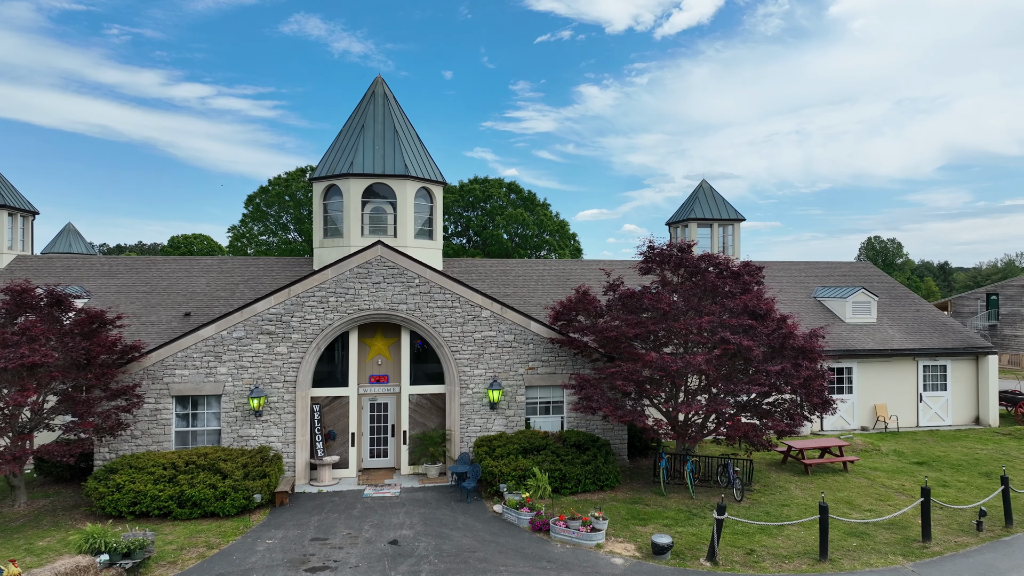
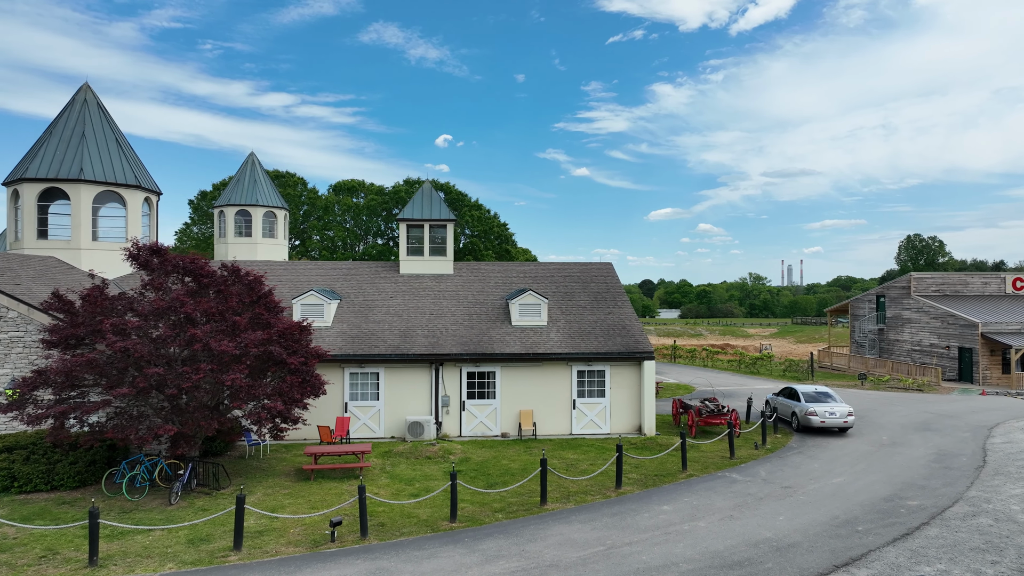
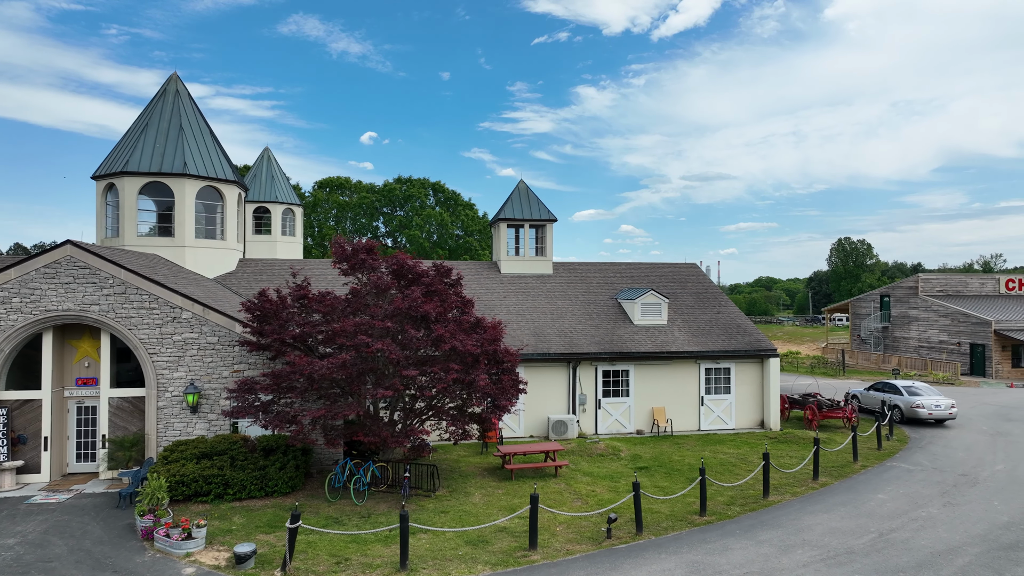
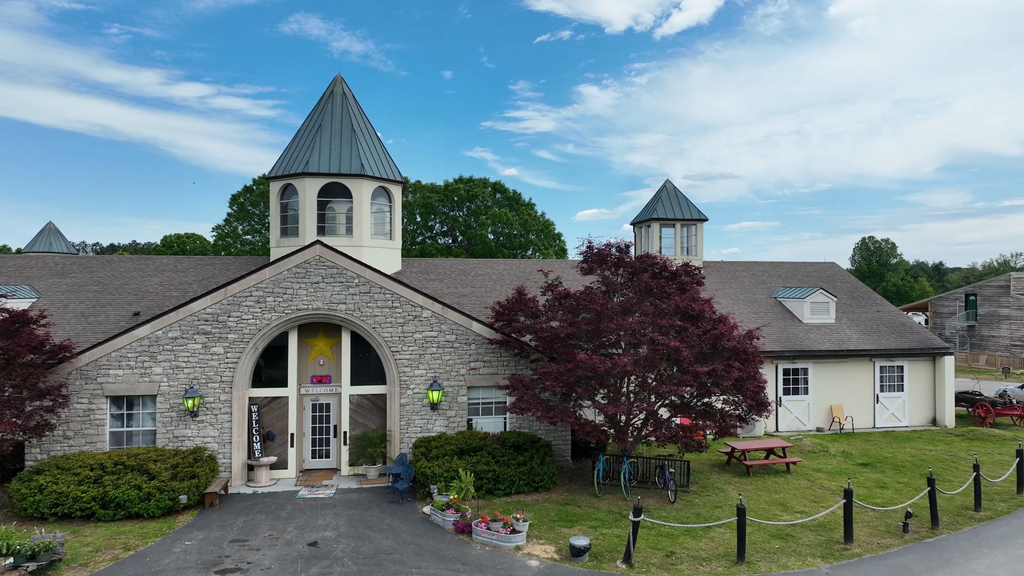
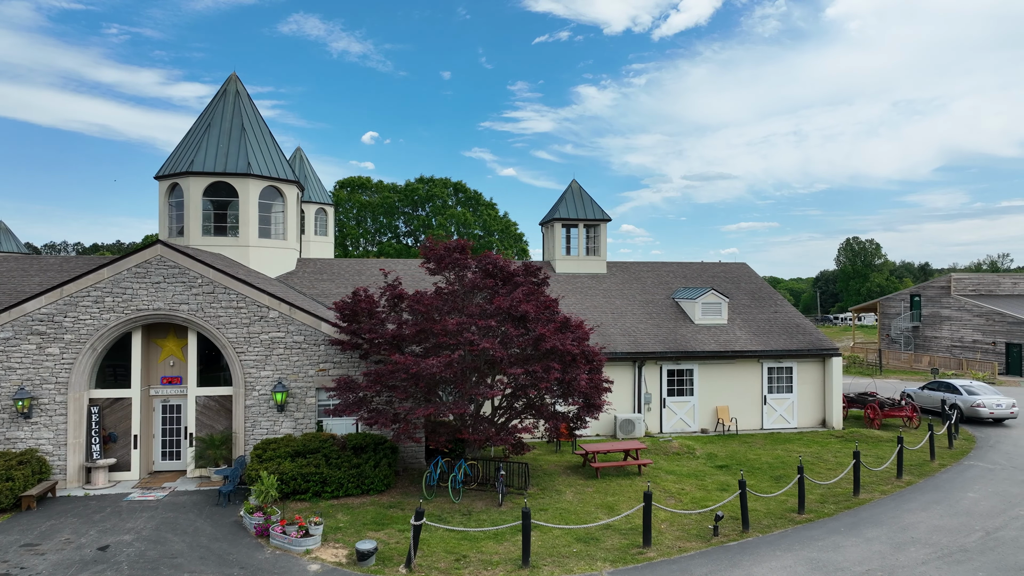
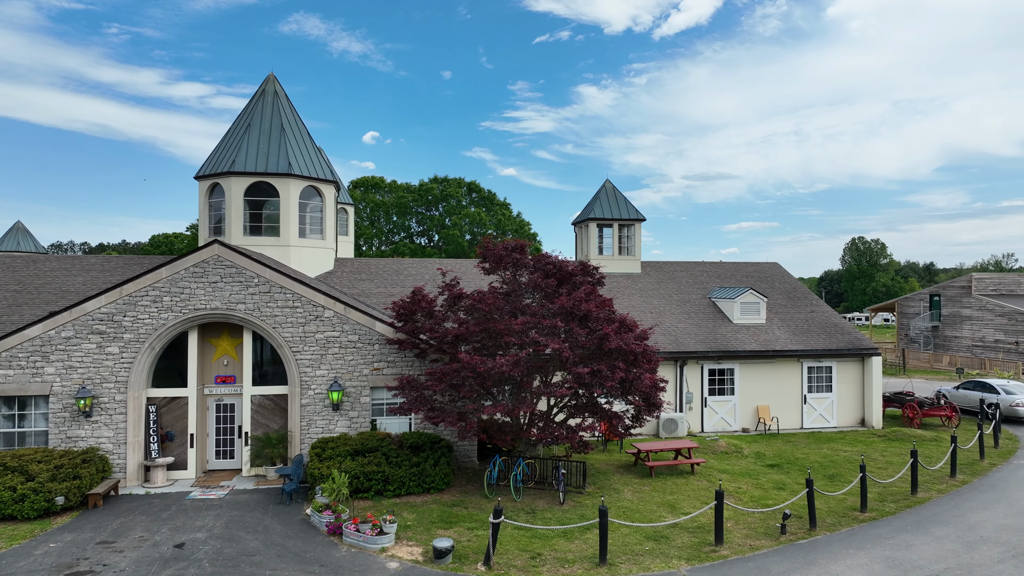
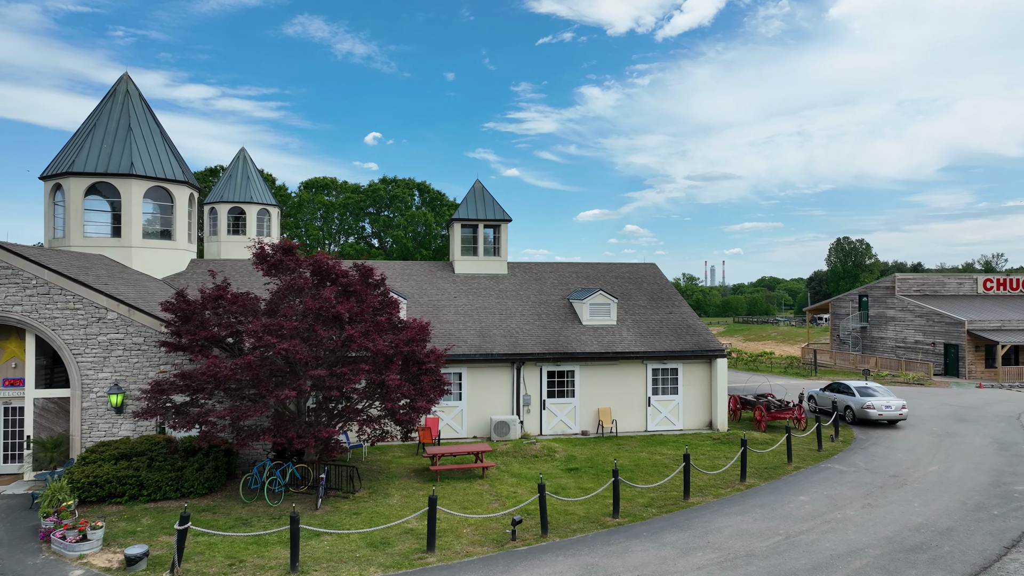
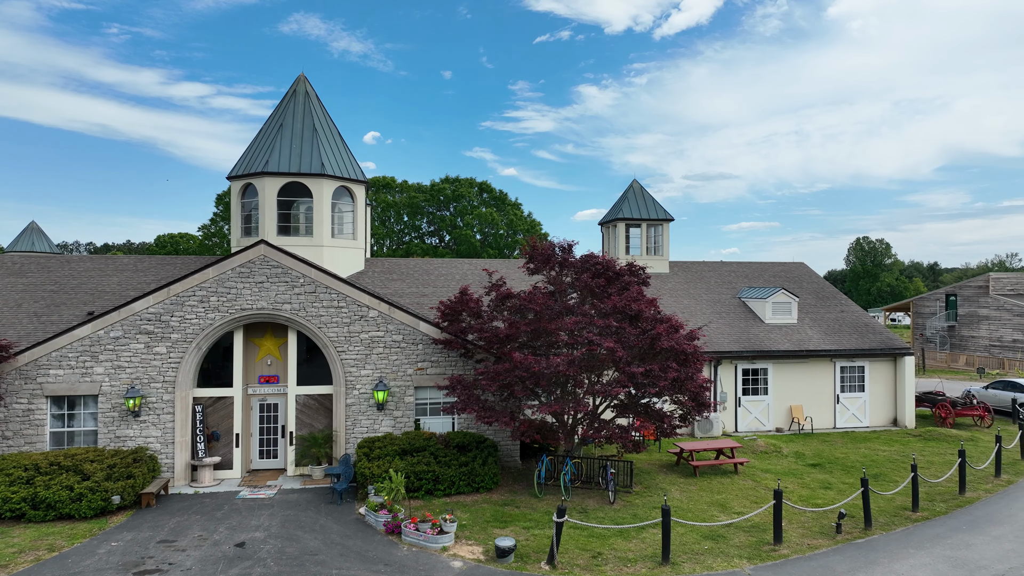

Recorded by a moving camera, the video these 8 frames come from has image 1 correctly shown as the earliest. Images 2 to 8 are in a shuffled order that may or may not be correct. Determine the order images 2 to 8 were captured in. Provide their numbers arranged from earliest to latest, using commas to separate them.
4, 8, 6, 5, 3, 7, 2
